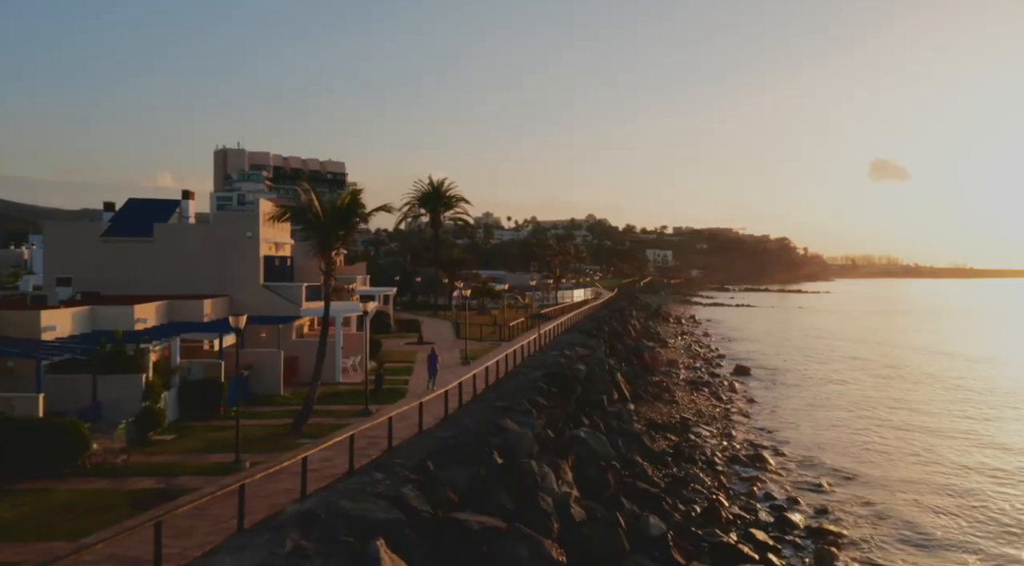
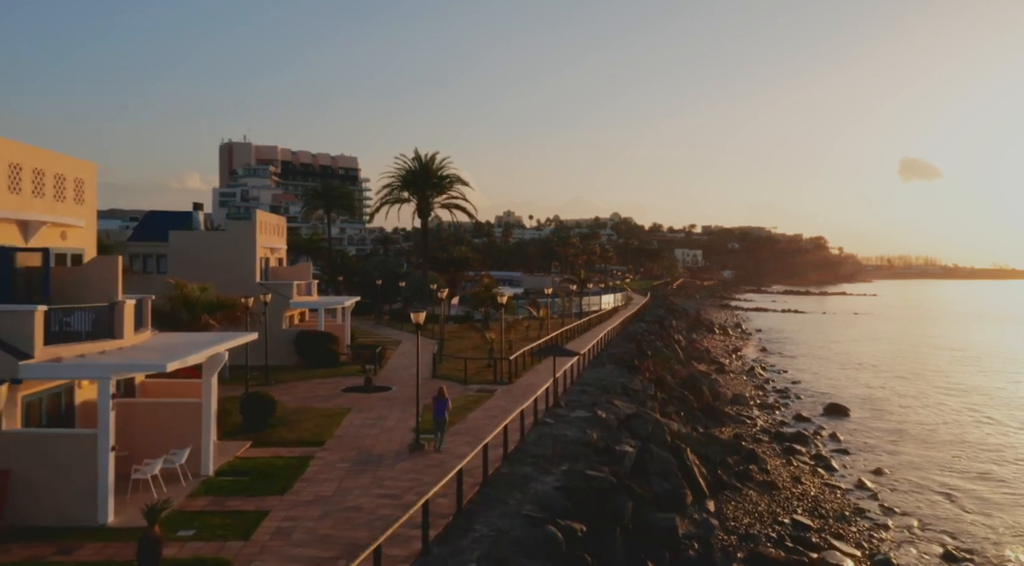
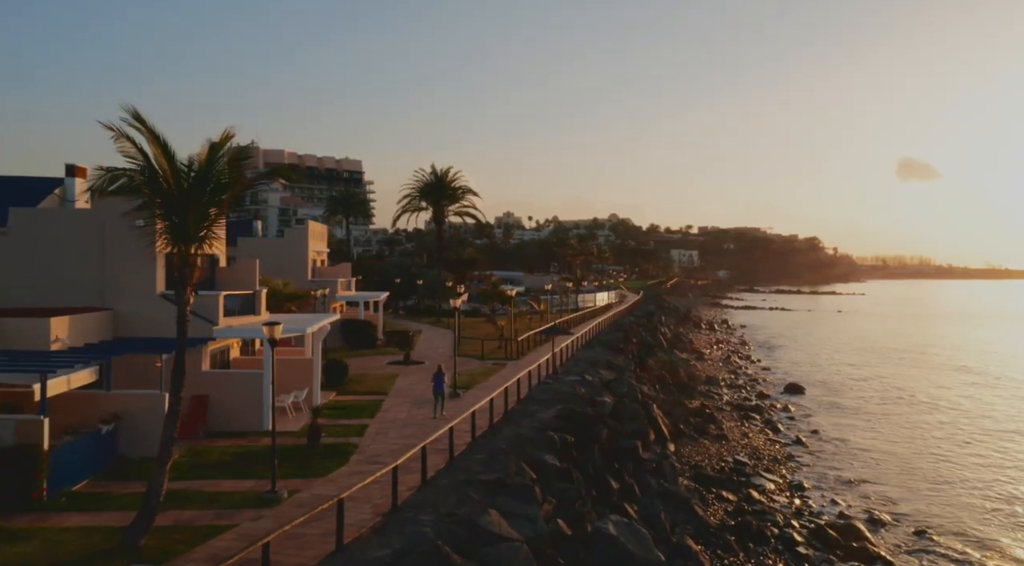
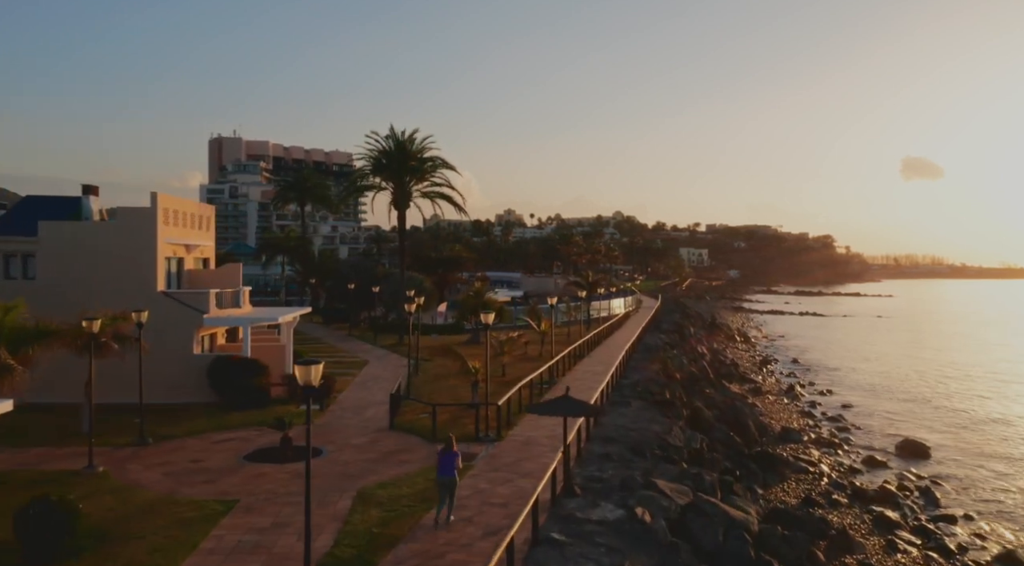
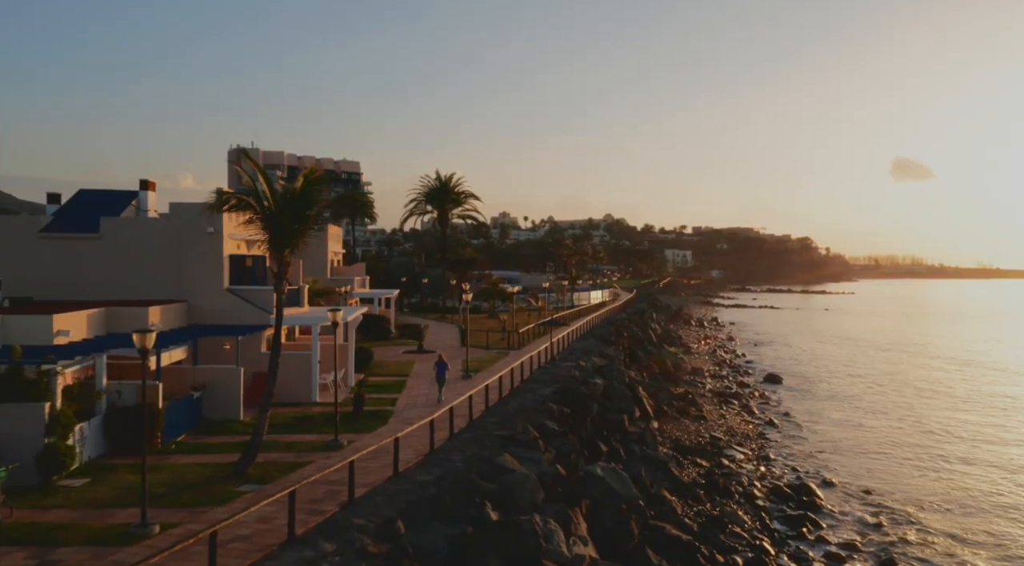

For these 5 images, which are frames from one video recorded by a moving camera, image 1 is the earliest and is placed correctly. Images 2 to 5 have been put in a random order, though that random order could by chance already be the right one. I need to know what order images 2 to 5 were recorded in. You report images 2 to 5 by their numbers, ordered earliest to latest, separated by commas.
5, 3, 2, 4
